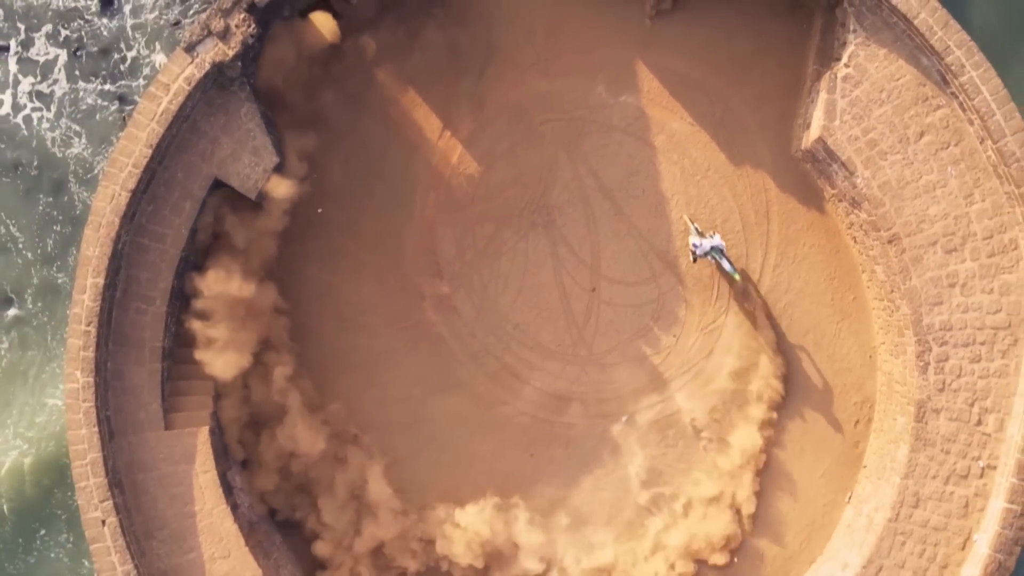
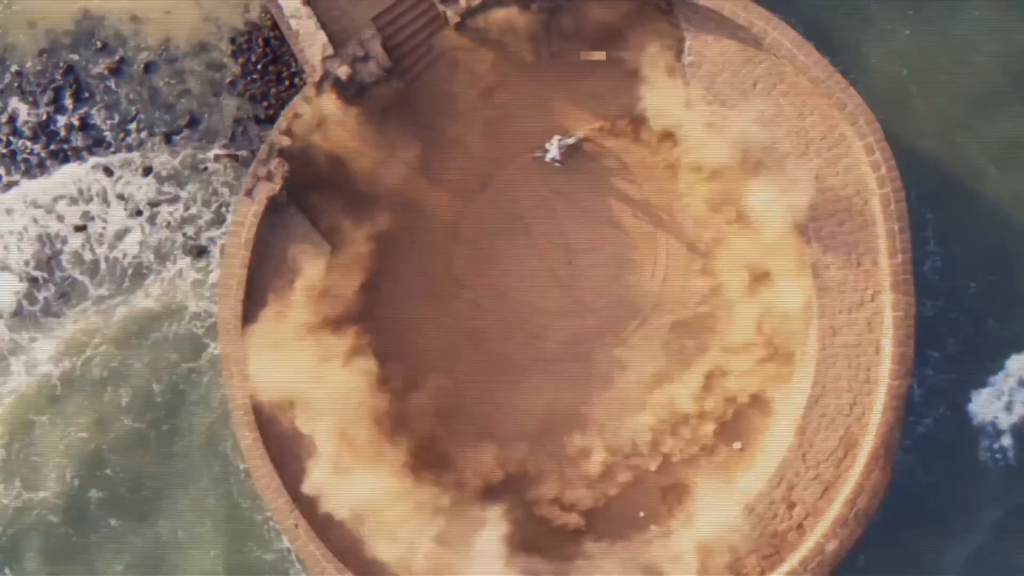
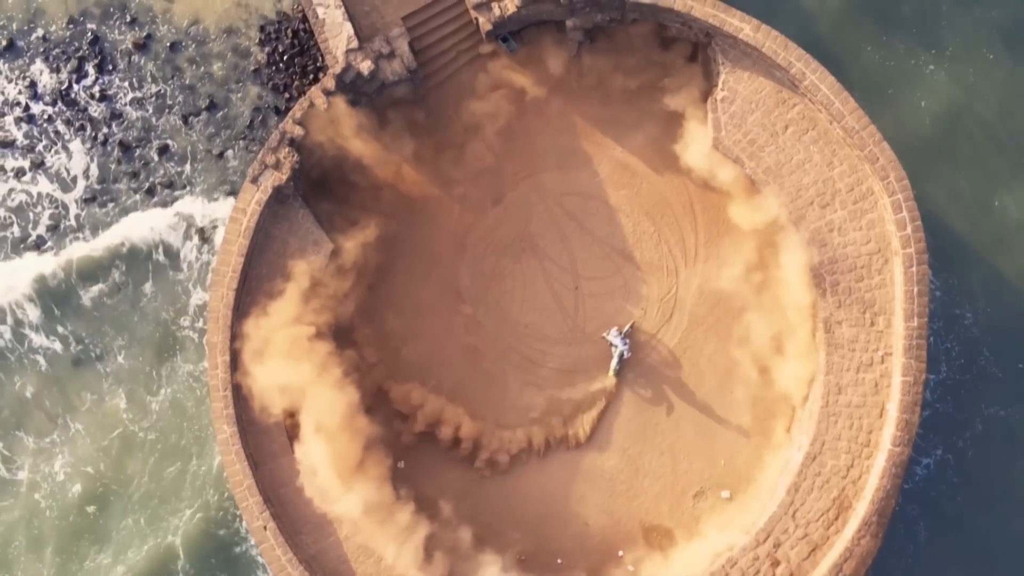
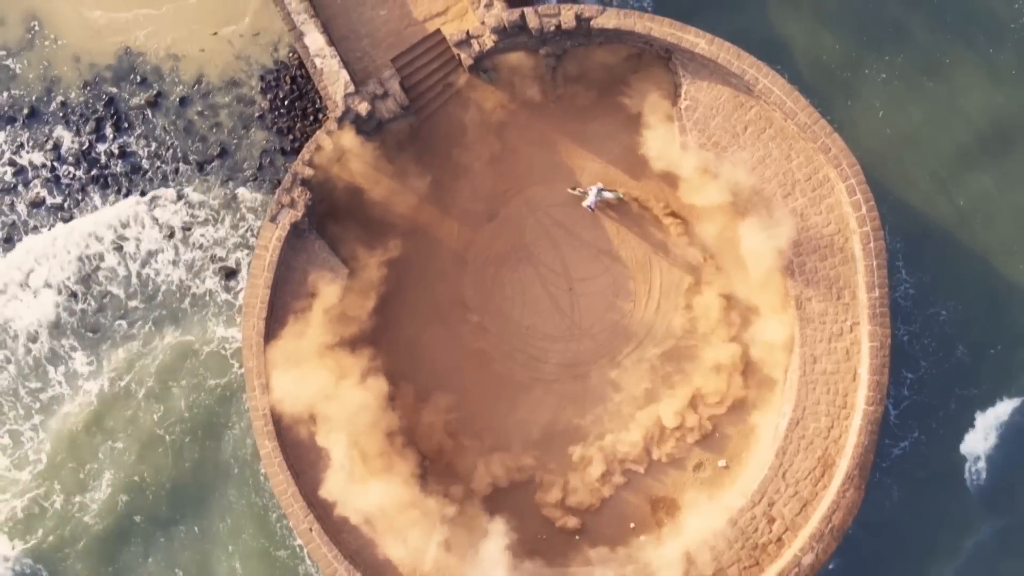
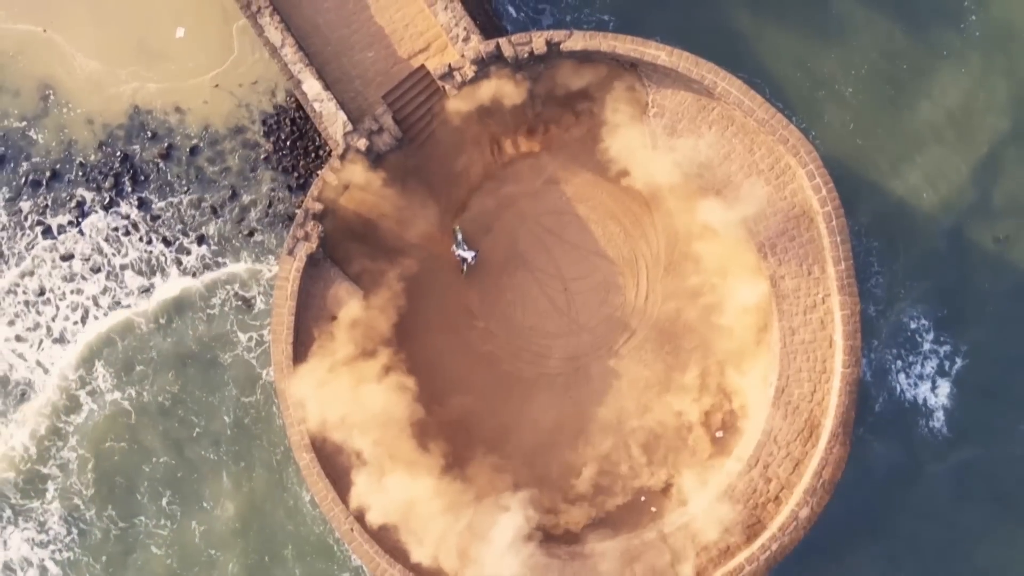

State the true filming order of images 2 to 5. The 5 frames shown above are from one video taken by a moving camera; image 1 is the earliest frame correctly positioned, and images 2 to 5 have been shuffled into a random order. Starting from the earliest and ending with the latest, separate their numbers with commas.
3, 4, 2, 5
